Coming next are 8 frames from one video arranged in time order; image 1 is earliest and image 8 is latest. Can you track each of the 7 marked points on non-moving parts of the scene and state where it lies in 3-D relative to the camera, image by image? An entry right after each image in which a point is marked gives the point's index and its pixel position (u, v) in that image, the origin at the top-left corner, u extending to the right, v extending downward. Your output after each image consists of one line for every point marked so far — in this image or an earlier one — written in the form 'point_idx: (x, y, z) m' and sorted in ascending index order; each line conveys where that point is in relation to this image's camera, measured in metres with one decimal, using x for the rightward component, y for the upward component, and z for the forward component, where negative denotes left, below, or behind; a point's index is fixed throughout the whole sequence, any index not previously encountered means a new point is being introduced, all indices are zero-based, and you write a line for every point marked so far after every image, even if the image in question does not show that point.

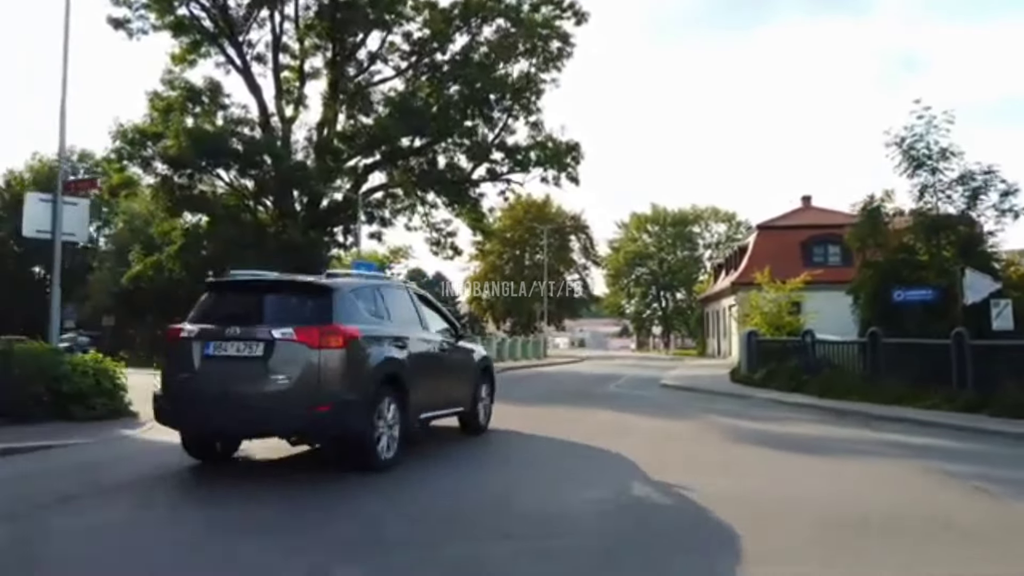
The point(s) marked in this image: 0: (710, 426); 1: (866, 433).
0: (+2.9, -2.1, +16.1) m
1: (+5.2, -2.2, +16.0) m
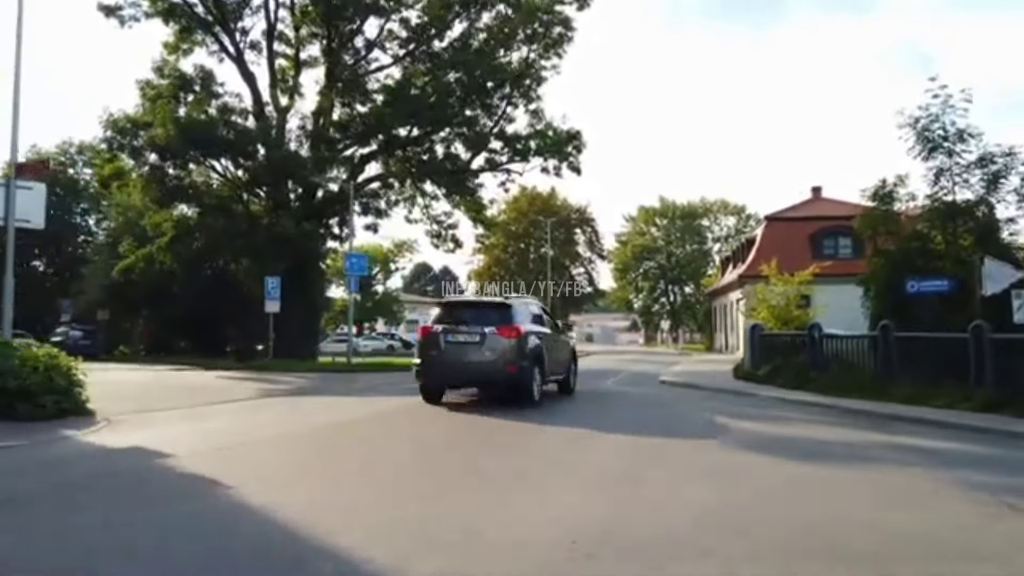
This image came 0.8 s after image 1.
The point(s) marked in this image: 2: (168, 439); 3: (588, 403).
0: (+2.6, -1.9, +14.7) m
1: (+4.9, -2.0, +14.7) m
2: (-4.7, -2.1, +14.7) m
3: (+1.3, -2.0, +19.5) m
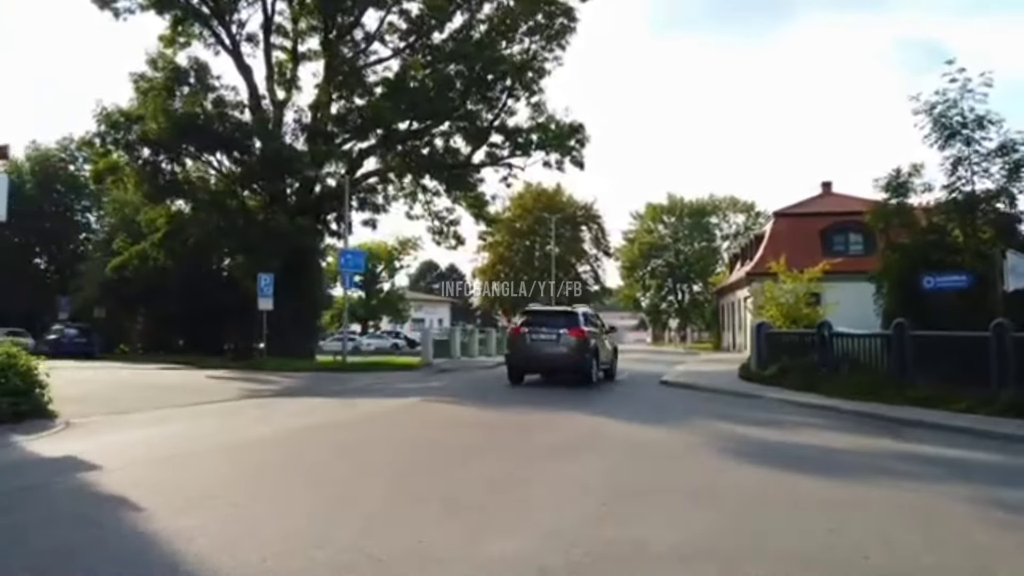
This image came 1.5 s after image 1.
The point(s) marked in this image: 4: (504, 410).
0: (+2.4, -1.9, +13.6) m
1: (+4.7, -1.9, +13.5) m
2: (-4.9, -2.0, +13.6) m
3: (+1.2, -2.0, +18.4) m
4: (-0.1, -1.9, +16.9) m
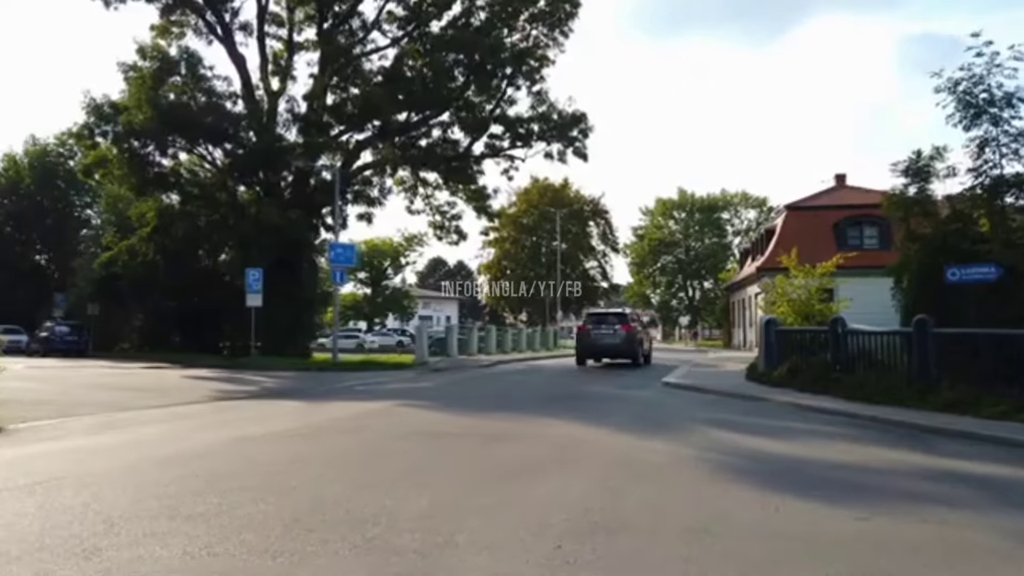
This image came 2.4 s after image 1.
0: (+2.1, -1.8, +12.0) m
1: (+4.4, -1.9, +11.9) m
2: (-5.2, -1.9, +12.1) m
3: (+0.9, -1.9, +16.8) m
4: (-0.4, -1.8, +15.3) m
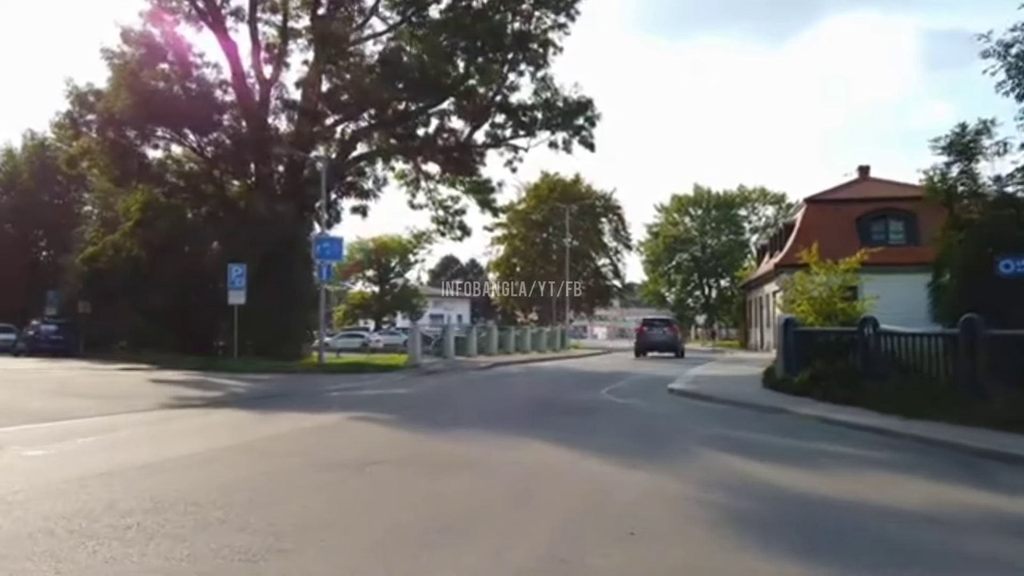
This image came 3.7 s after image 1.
0: (+1.7, -1.7, +9.7) m
1: (+4.0, -1.8, +9.5) m
2: (-5.6, -1.8, +9.8) m
3: (+0.6, -1.8, +14.5) m
4: (-0.7, -1.7, +13.0) m
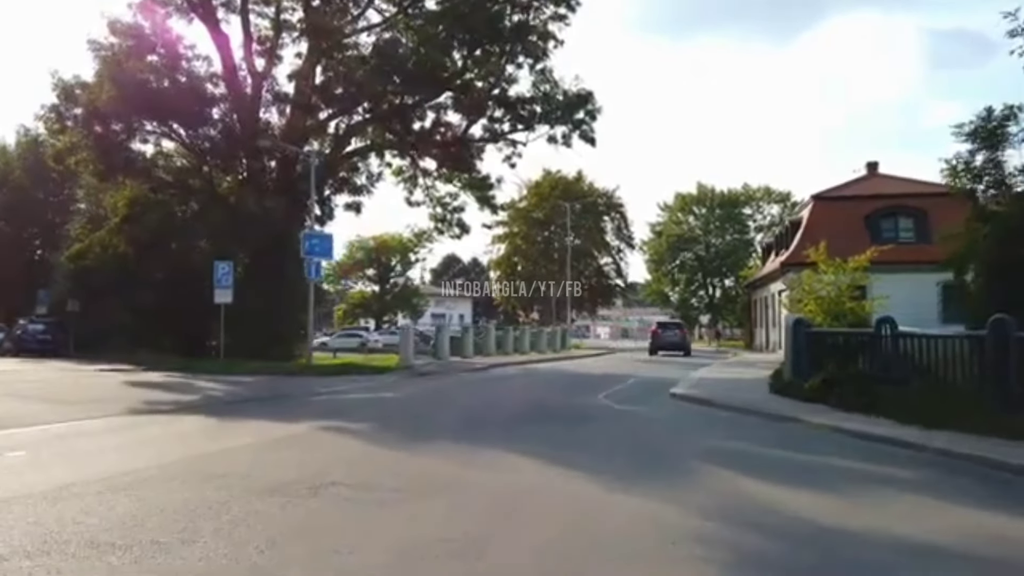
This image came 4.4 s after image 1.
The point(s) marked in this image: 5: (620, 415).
0: (+1.5, -1.7, +8.5) m
1: (+3.8, -1.8, +8.3) m
2: (-5.8, -1.8, +8.7) m
3: (+0.5, -1.7, +13.3) m
4: (-0.9, -1.7, +11.8) m
5: (+1.6, -1.9, +15.9) m
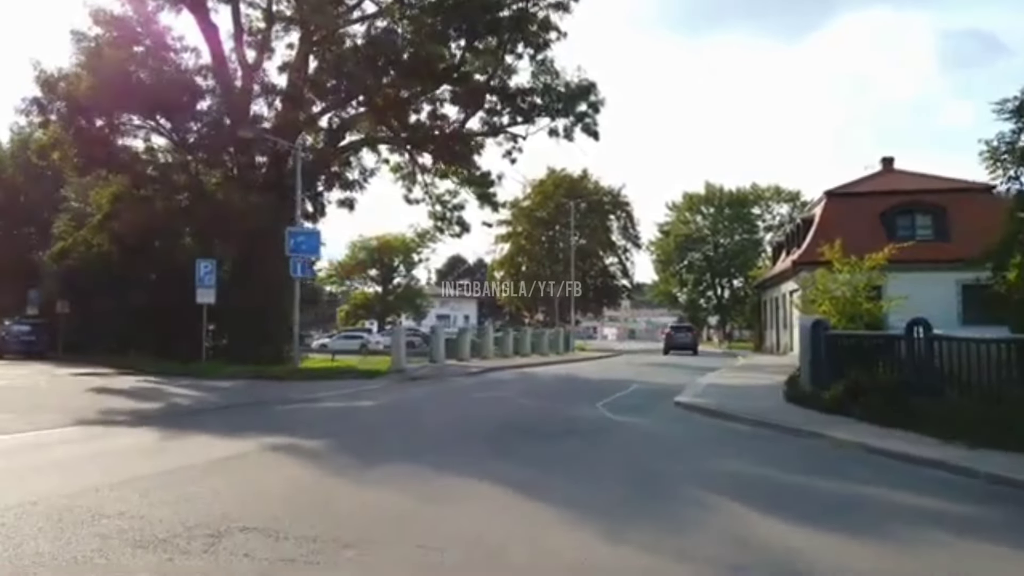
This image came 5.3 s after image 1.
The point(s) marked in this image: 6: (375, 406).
0: (+1.3, -1.6, +6.8) m
1: (+3.6, -1.7, +6.6) m
2: (-6.0, -1.8, +7.0) m
3: (+0.3, -1.7, +11.6) m
4: (-1.1, -1.7, +10.1) m
5: (+1.4, -1.9, +14.2) m
6: (-2.4, -2.0, +18.7) m
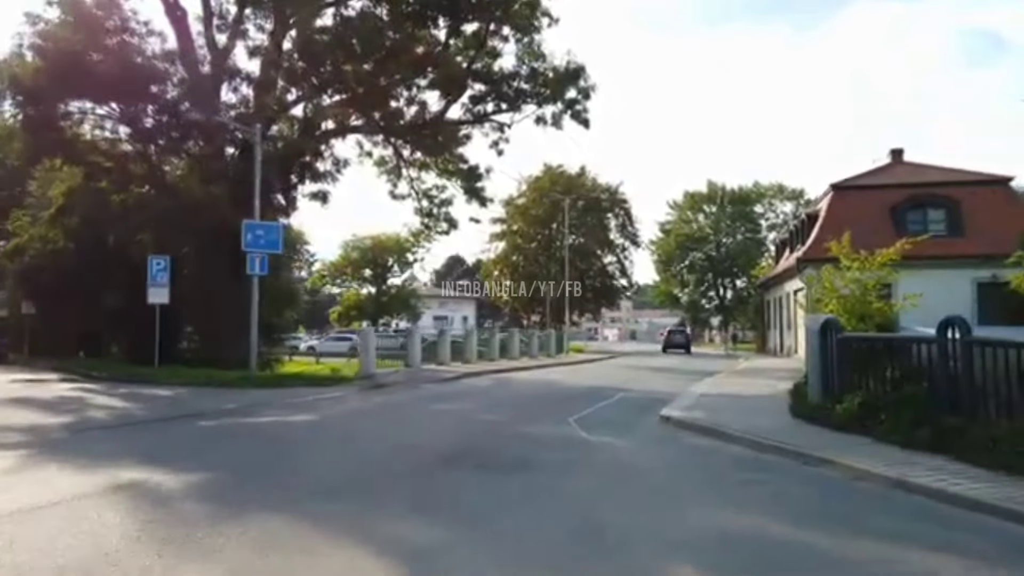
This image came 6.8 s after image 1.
0: (+0.7, -1.6, +4.3) m
1: (+2.9, -1.6, +4.1) m
2: (-6.6, -1.7, +4.6) m
3: (-0.3, -1.6, +9.1) m
4: (-1.7, -1.6, +7.6) m
5: (+0.9, -1.8, +11.7) m
6: (-2.9, -2.0, +16.2) m
